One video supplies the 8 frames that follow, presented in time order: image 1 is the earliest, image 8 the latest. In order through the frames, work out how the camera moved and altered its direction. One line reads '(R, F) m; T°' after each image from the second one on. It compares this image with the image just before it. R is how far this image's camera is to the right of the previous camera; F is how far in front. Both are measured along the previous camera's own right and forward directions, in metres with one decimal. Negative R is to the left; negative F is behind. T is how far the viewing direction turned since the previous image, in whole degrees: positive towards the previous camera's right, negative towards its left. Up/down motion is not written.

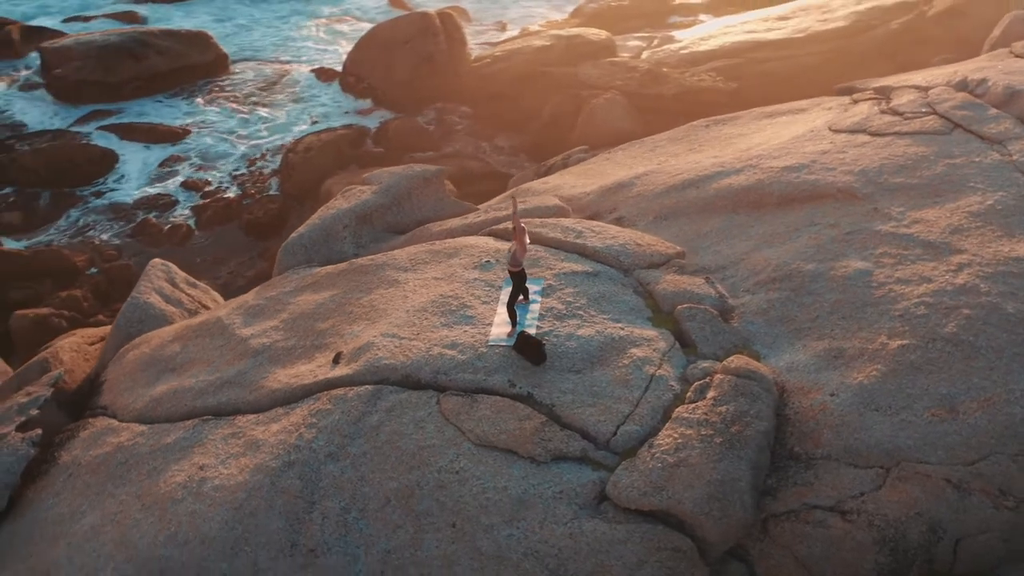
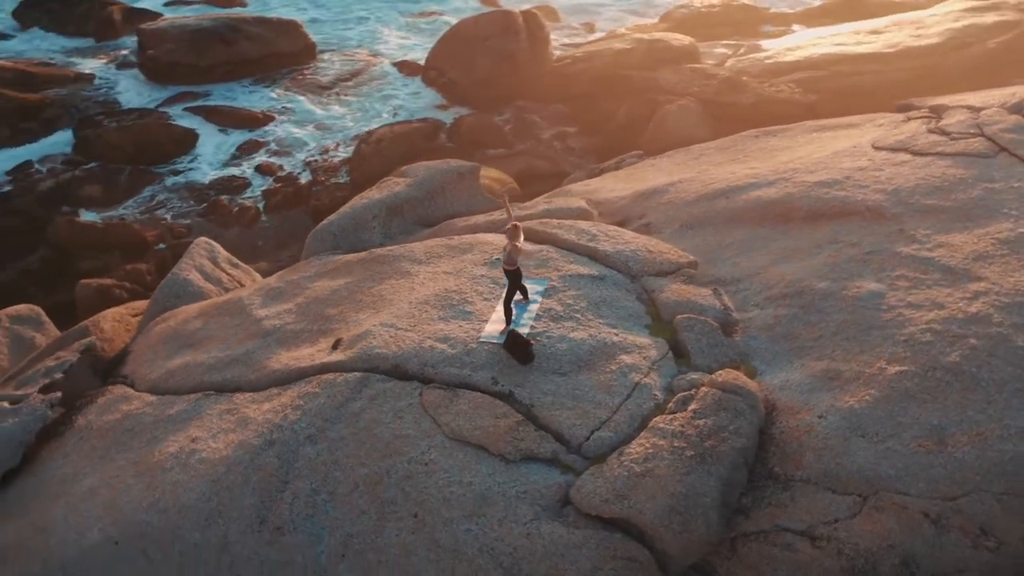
(+0.6, 0.0) m; -6°
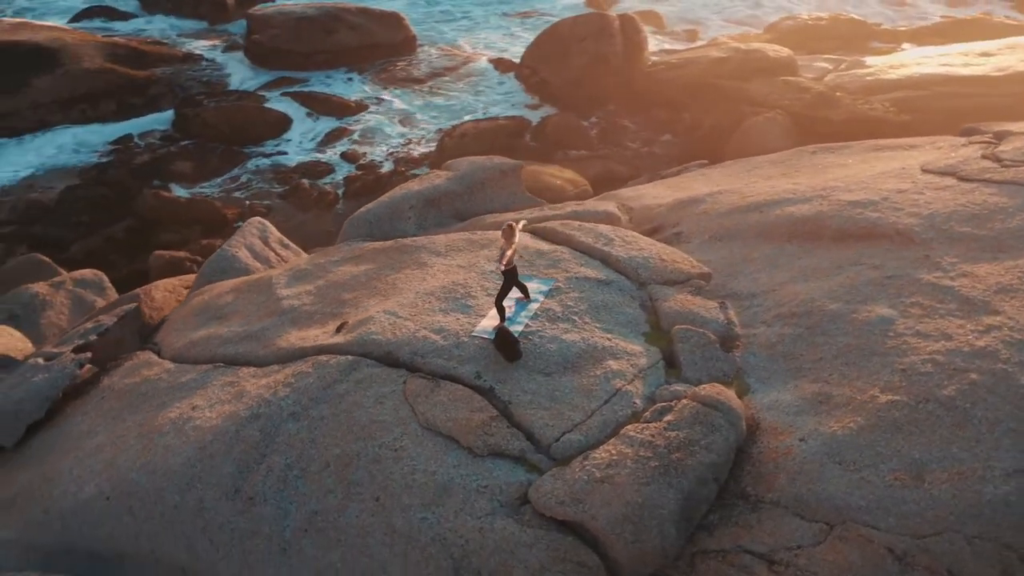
(+0.6, 0.0) m; -7°
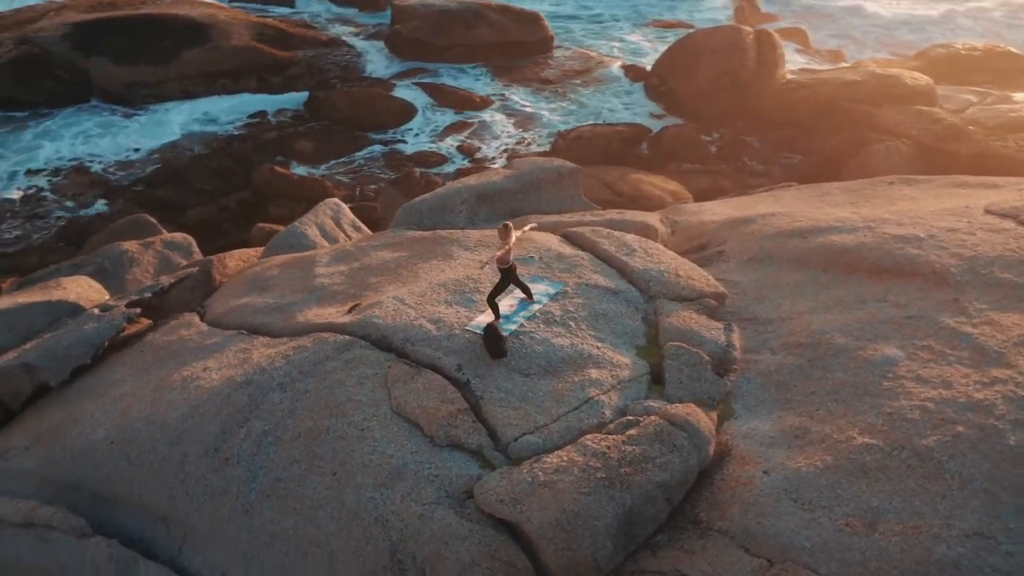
(+0.9, 0.0) m; -9°
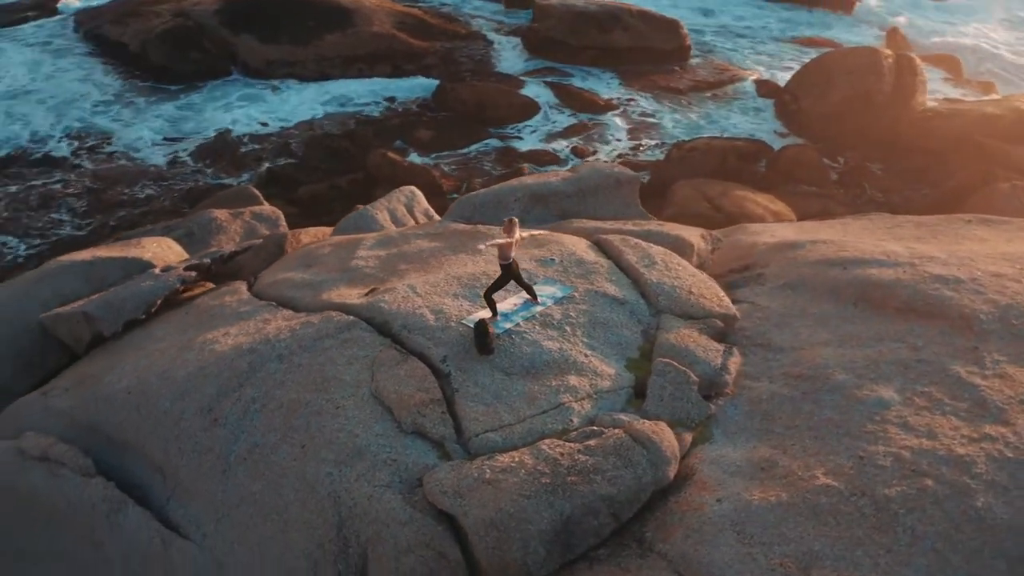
(+0.9, 0.0) m; -9°
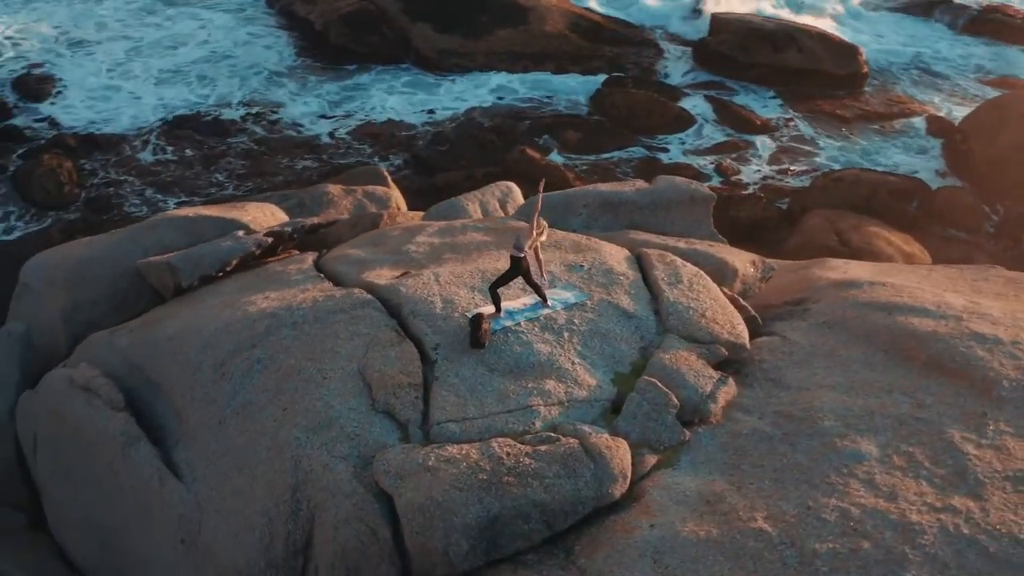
(+1.0, +0.1) m; -11°
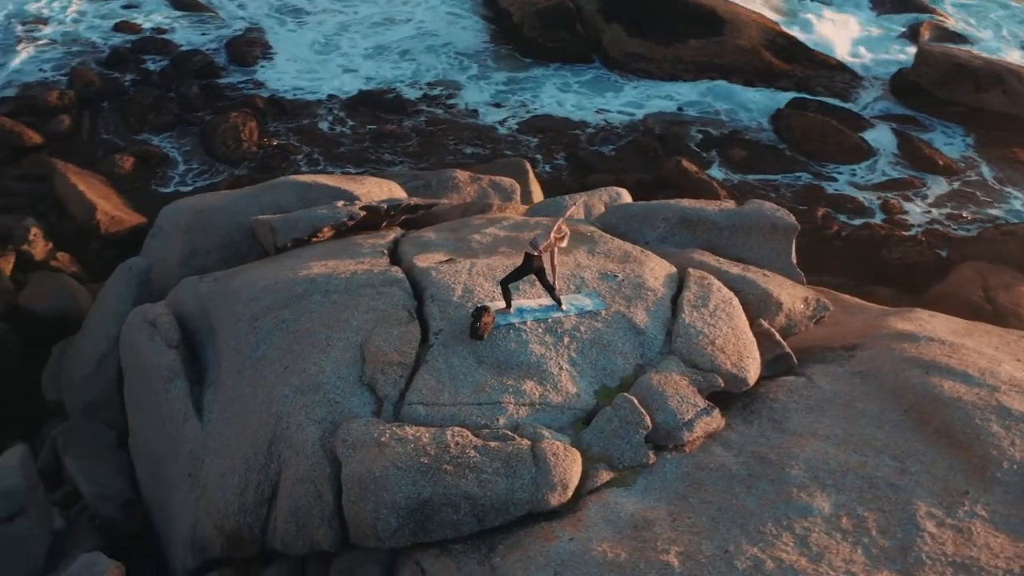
(+1.1, +0.1) m; -12°
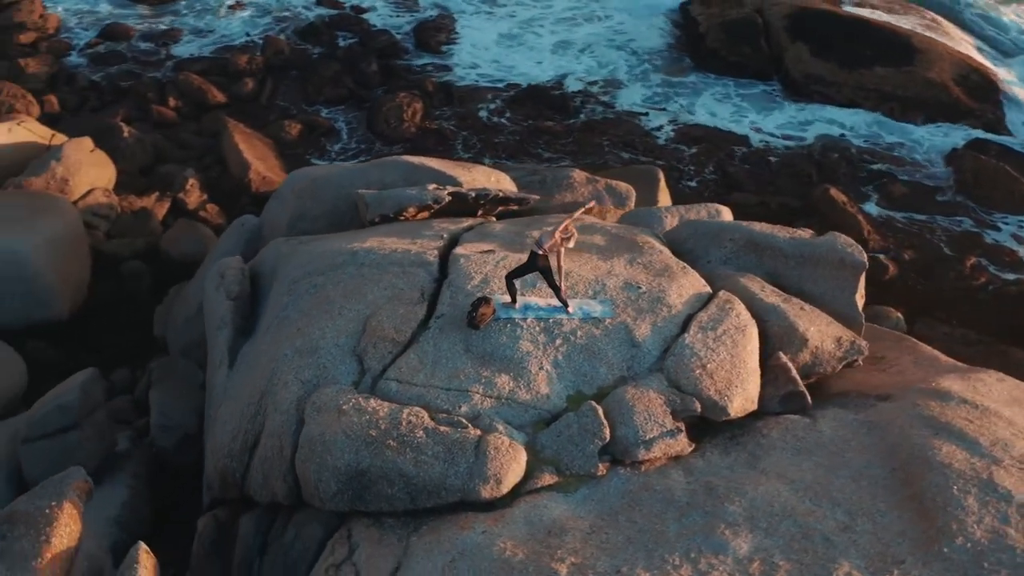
(+1.1, +0.1) m; -12°
